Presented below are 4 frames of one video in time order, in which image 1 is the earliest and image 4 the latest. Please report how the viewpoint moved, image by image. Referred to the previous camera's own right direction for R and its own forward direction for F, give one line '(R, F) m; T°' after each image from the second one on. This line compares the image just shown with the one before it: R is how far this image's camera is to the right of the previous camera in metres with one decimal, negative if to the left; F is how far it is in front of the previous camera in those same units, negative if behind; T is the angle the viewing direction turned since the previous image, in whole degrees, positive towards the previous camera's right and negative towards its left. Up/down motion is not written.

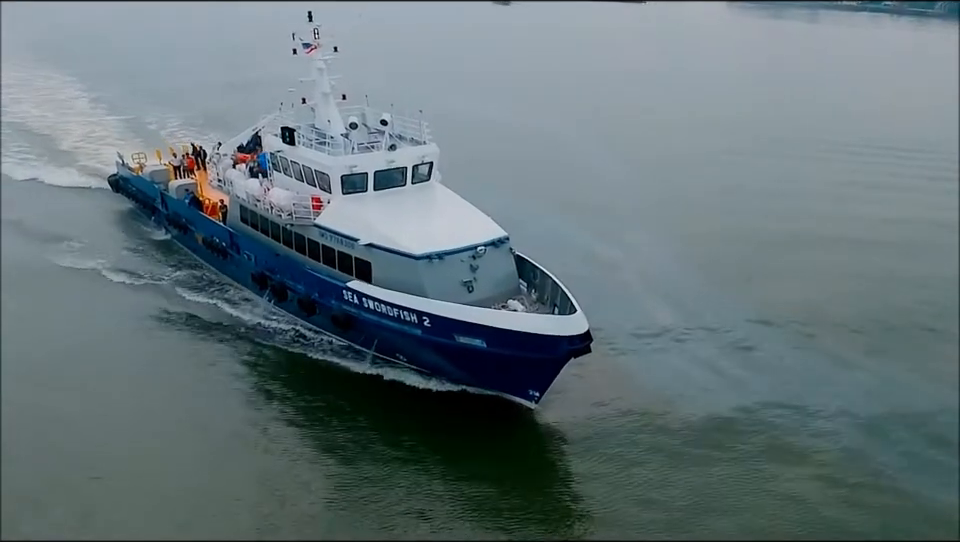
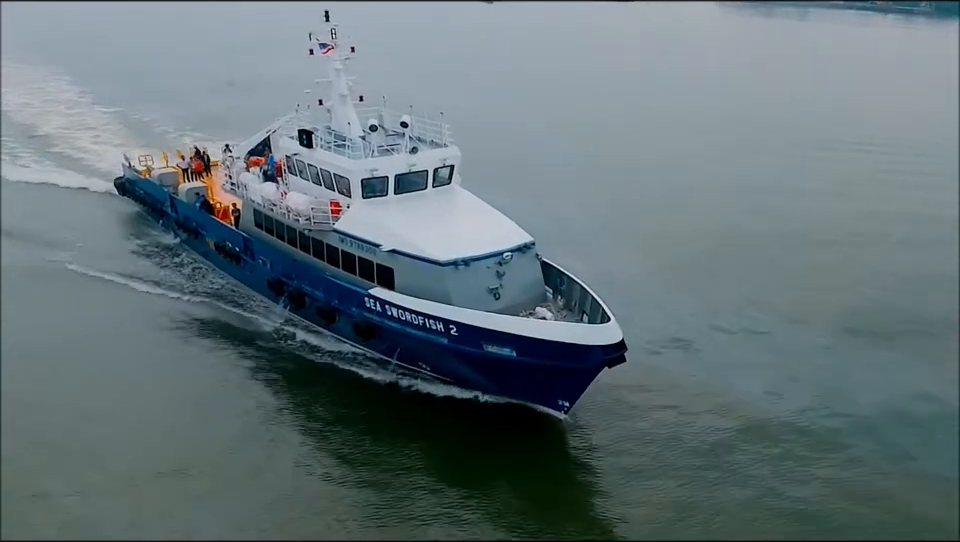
(-0.5, +0.4) m; 0°
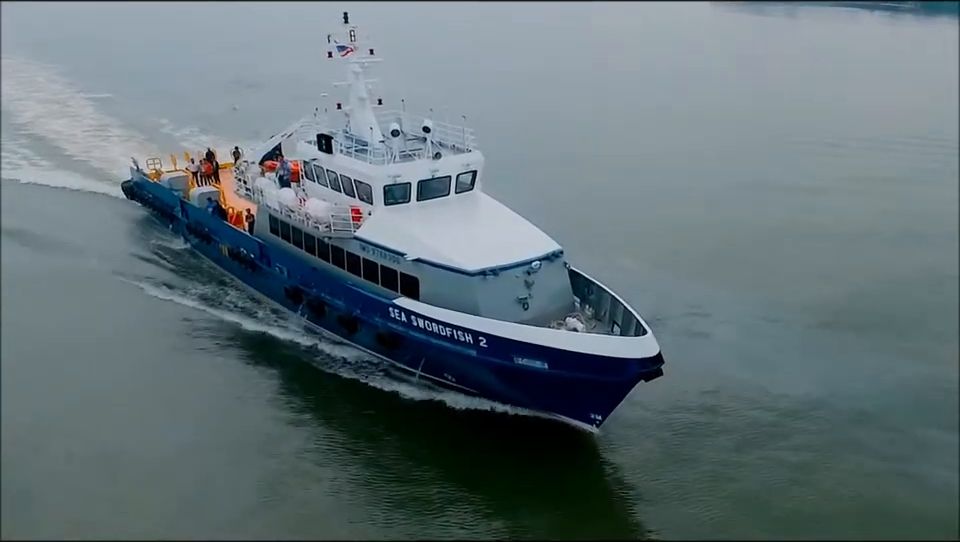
(-0.5, +0.4) m; 0°
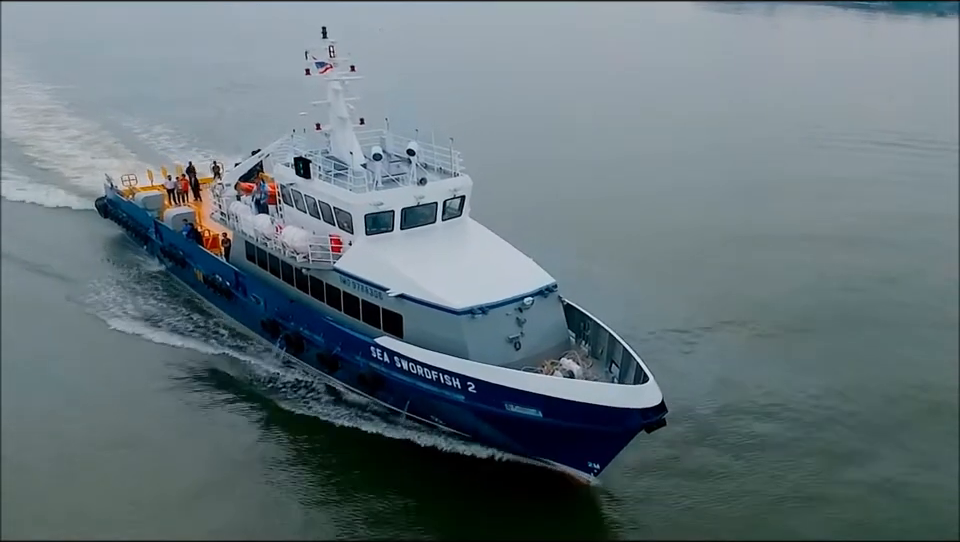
(+0.1, +1.0) m; 0°
